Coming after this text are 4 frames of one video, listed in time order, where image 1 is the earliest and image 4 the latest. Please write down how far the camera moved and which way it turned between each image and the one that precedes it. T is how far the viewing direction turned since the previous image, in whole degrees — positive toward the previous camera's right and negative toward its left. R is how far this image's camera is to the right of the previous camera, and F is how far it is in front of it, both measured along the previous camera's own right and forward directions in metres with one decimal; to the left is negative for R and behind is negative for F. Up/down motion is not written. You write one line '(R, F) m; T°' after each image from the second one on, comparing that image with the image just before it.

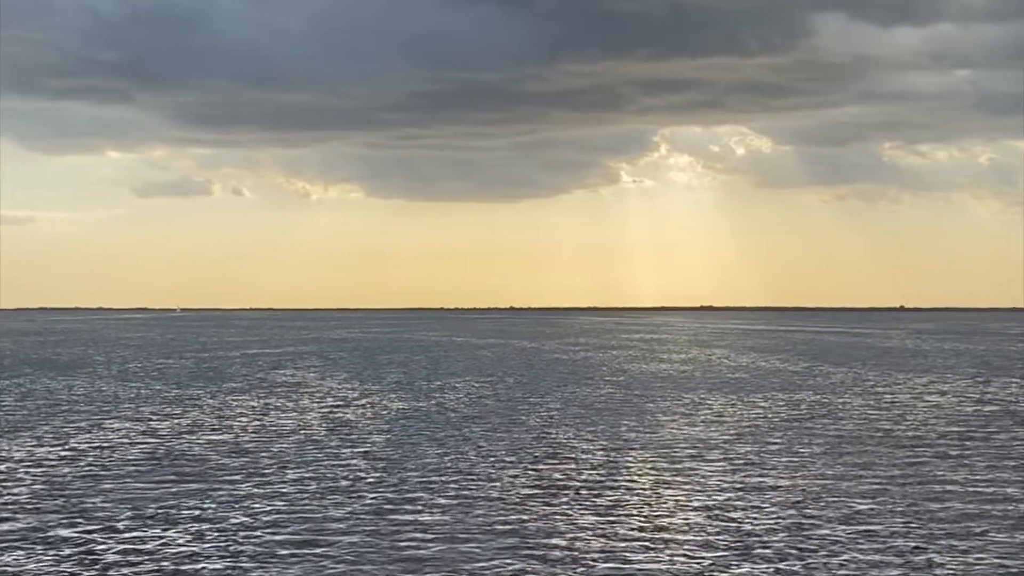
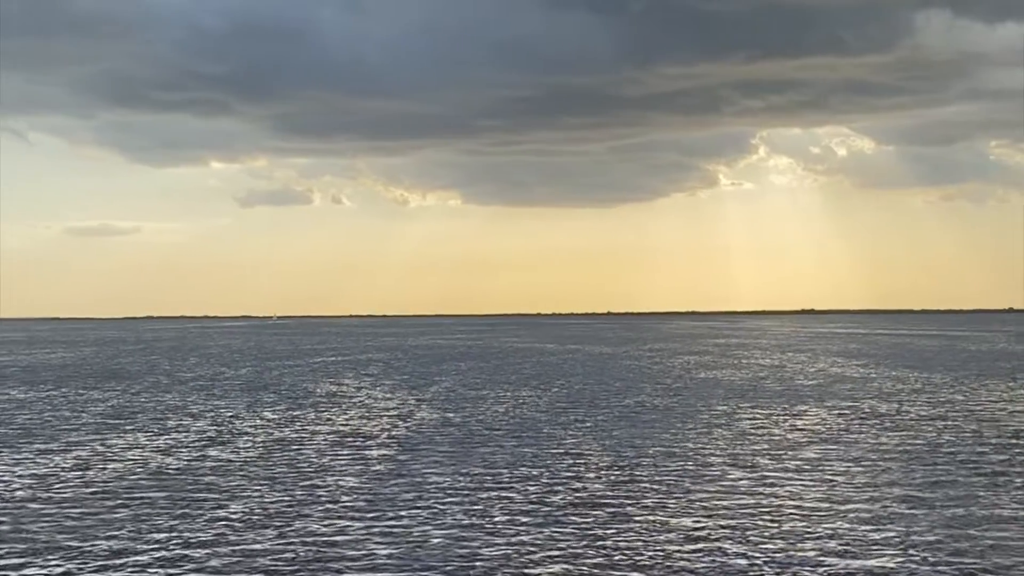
(+1.0, +0.5) m; -4°
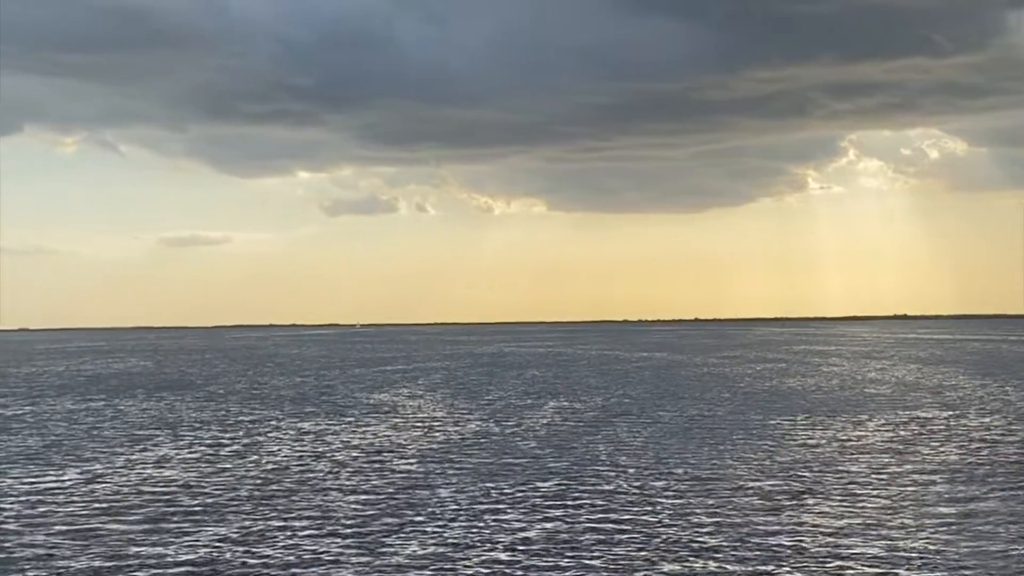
(+0.6, +0.4) m; -4°
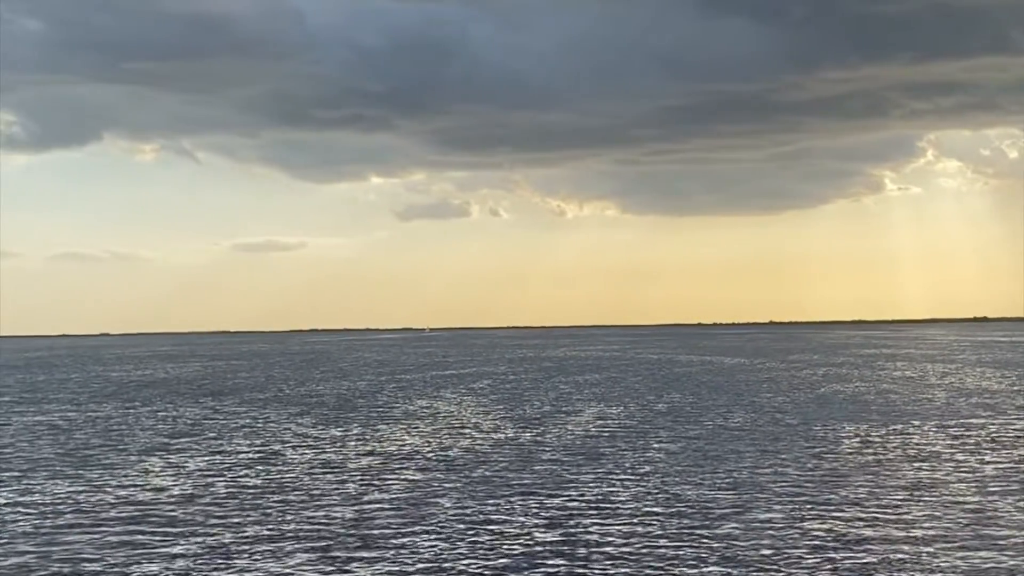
(+0.6, +0.3) m; -3°
